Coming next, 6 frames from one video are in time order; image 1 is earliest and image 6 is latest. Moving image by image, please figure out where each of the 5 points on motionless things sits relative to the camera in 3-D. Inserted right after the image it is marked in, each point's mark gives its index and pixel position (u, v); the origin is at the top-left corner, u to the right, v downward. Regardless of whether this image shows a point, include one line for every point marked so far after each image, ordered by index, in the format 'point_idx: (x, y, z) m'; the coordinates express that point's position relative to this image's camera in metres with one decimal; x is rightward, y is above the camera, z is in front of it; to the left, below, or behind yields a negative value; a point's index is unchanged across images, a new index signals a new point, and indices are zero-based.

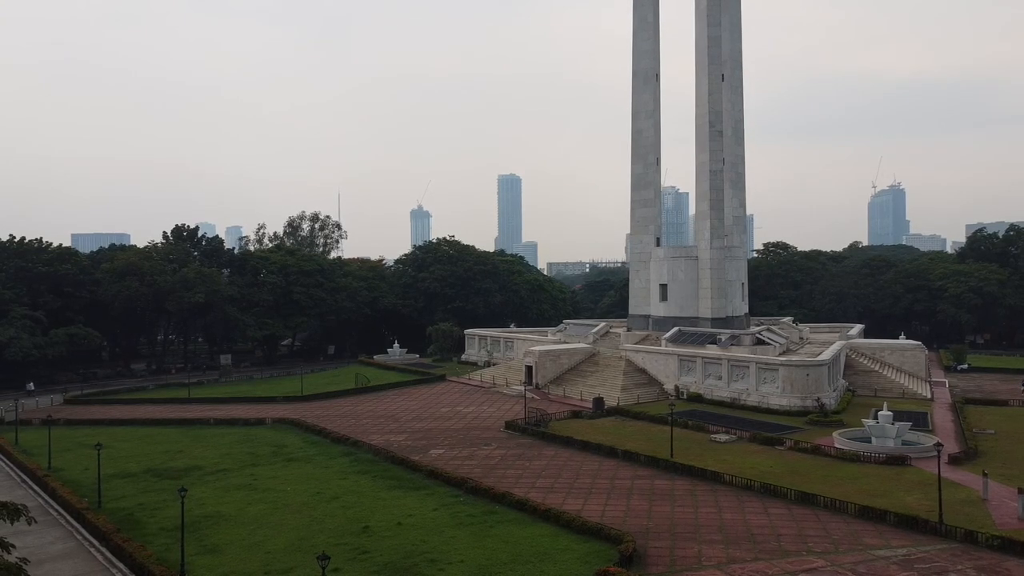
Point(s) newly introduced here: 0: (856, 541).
0: (+10.9, -8.0, +17.1) m
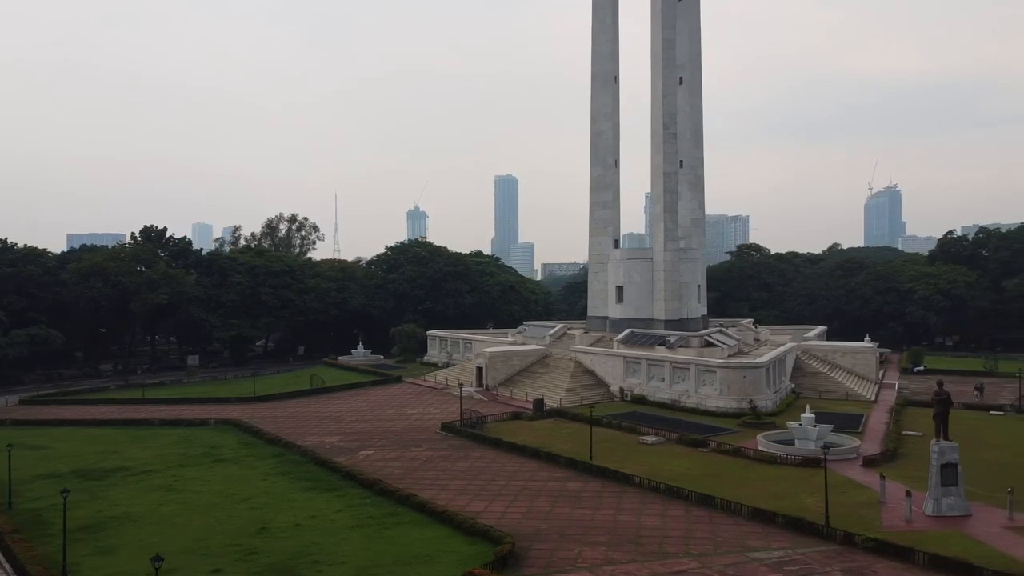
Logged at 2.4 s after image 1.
0: (+7.2, -8.1, +17.2) m
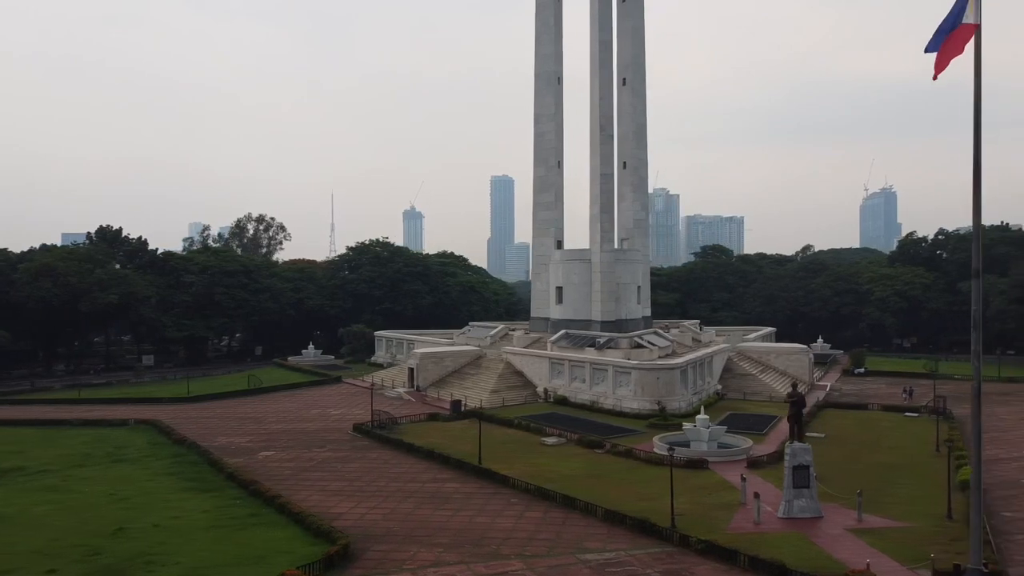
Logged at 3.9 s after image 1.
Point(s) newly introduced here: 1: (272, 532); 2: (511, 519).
0: (+2.0, -8.2, +17.3) m
1: (-8.3, -8.5, +18.7) m
2: (0.0, -8.2, +19.2) m
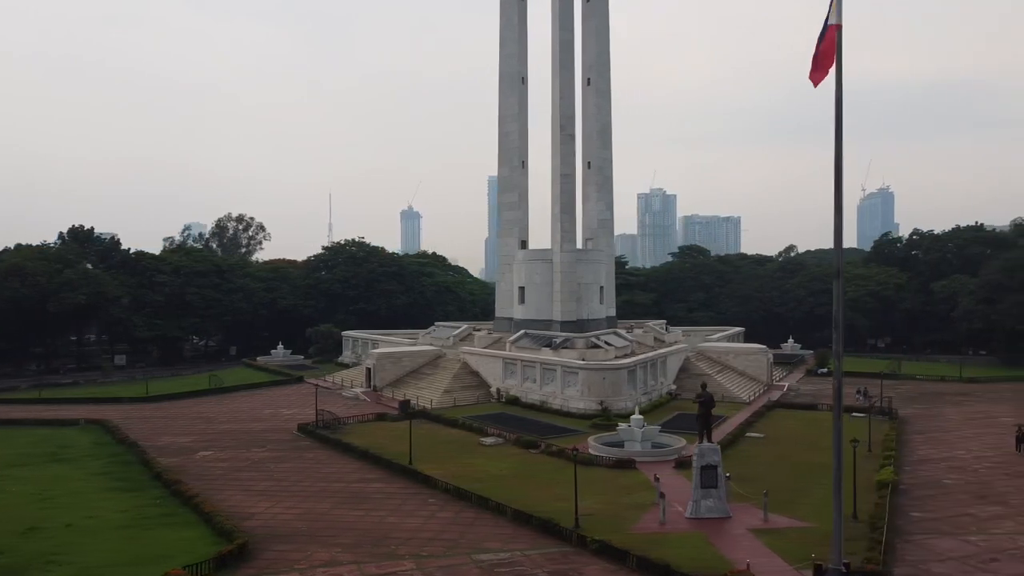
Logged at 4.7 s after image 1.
0: (-1.2, -8.2, +17.3) m
1: (-11.5, -8.5, +18.7) m
2: (-3.2, -8.2, +19.2) m
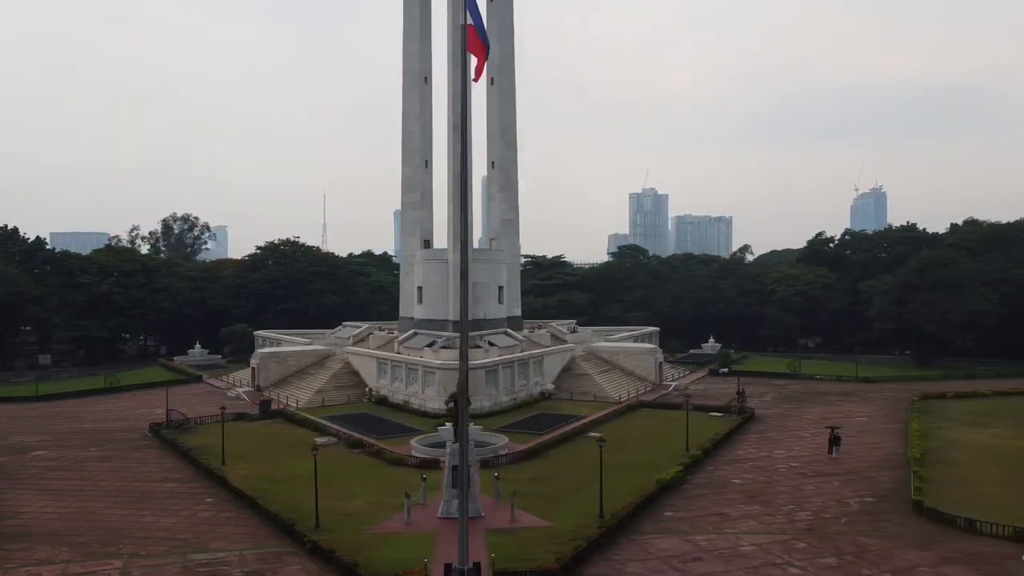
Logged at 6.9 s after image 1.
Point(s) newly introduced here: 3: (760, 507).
0: (-9.9, -8.2, +17.3) m
1: (-20.2, -8.4, +18.8) m
2: (-11.9, -8.2, +19.3) m
3: (+8.9, -7.9, +19.5) m
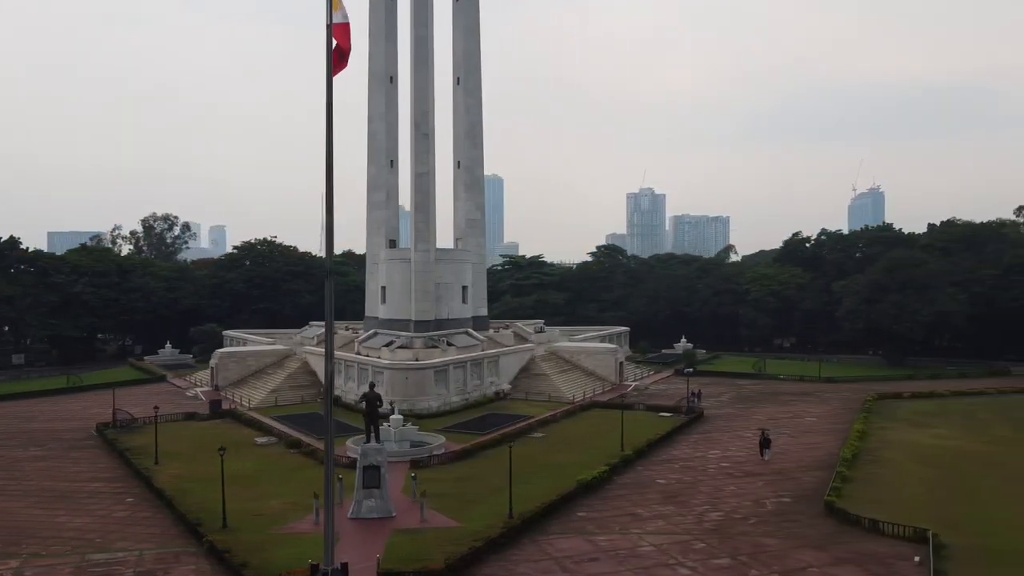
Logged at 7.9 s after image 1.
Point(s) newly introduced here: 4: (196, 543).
0: (-12.9, -8.2, +17.3) m
1: (-23.3, -8.4, +18.8) m
2: (-15.0, -8.2, +19.3) m
3: (+5.9, -7.9, +19.5) m
4: (-9.9, -8.0, +17.1) m
